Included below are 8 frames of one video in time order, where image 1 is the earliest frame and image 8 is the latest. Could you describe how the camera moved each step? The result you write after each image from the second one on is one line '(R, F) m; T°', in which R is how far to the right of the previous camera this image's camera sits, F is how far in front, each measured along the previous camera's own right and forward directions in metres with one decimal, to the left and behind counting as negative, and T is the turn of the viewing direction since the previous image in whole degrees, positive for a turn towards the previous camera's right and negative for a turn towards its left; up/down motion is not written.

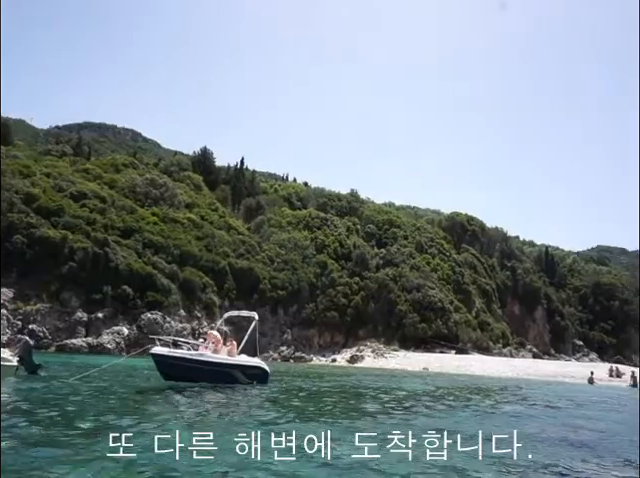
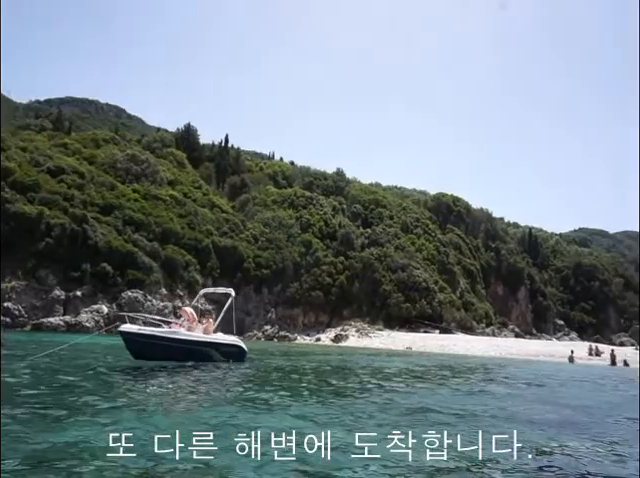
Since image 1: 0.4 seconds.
(+0.1, +0.1) m; +1°
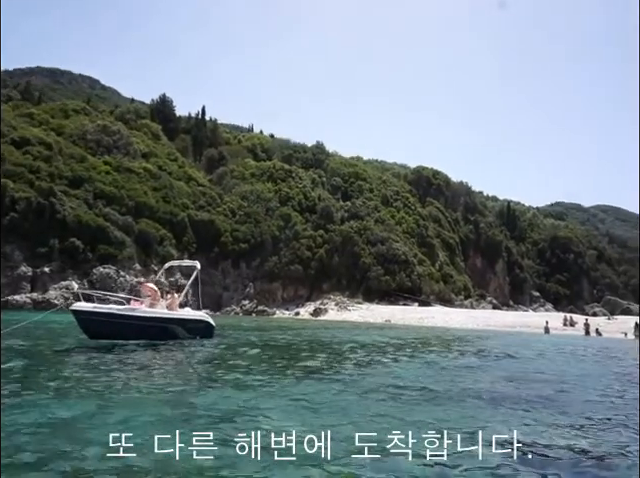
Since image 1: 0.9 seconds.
(+0.1, +0.2) m; +2°
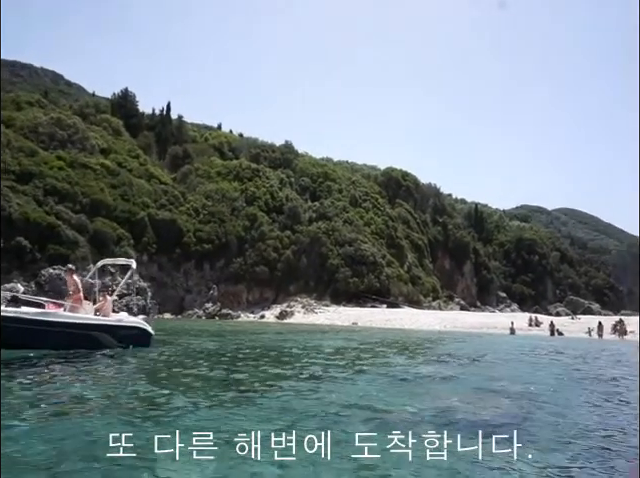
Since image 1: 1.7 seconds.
(+0.1, +0.4) m; +3°
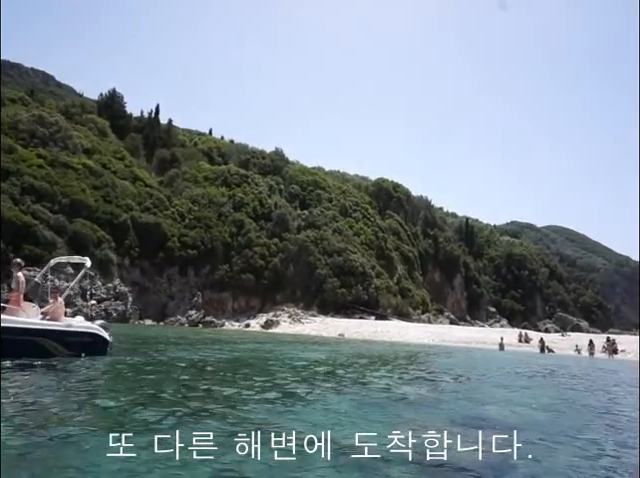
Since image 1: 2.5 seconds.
(+0.1, +0.5) m; +1°
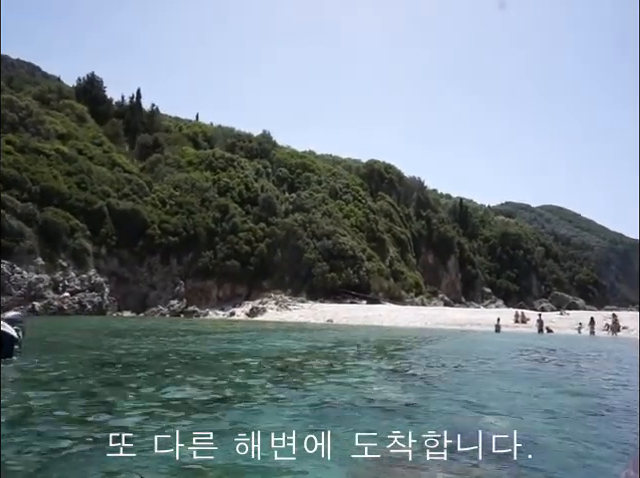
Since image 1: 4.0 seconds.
(+0.3, +0.7) m; 0°
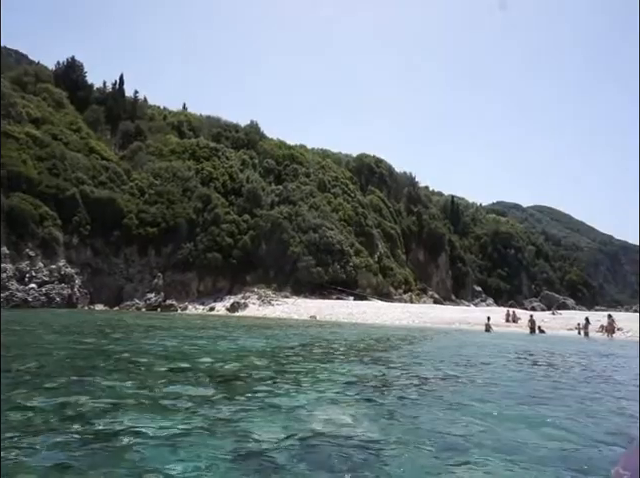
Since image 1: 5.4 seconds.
(+0.2, +0.7) m; +1°
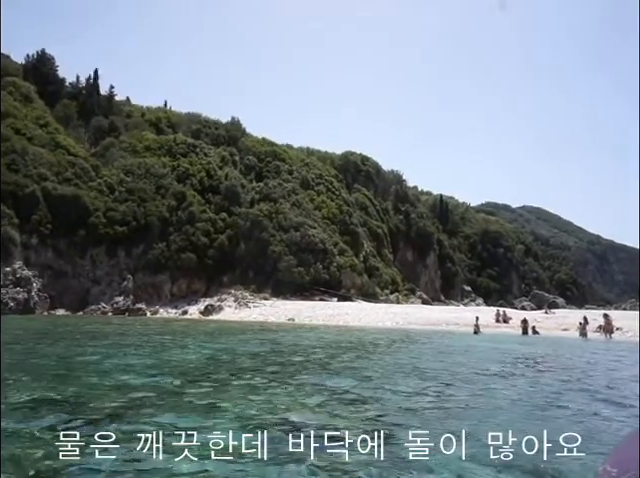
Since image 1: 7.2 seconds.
(+0.3, +0.9) m; +1°
